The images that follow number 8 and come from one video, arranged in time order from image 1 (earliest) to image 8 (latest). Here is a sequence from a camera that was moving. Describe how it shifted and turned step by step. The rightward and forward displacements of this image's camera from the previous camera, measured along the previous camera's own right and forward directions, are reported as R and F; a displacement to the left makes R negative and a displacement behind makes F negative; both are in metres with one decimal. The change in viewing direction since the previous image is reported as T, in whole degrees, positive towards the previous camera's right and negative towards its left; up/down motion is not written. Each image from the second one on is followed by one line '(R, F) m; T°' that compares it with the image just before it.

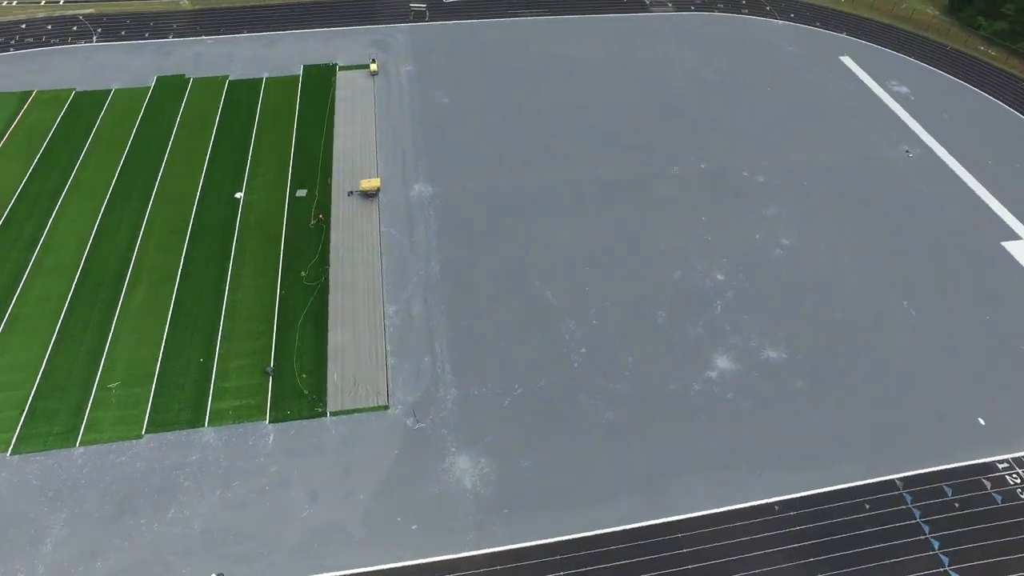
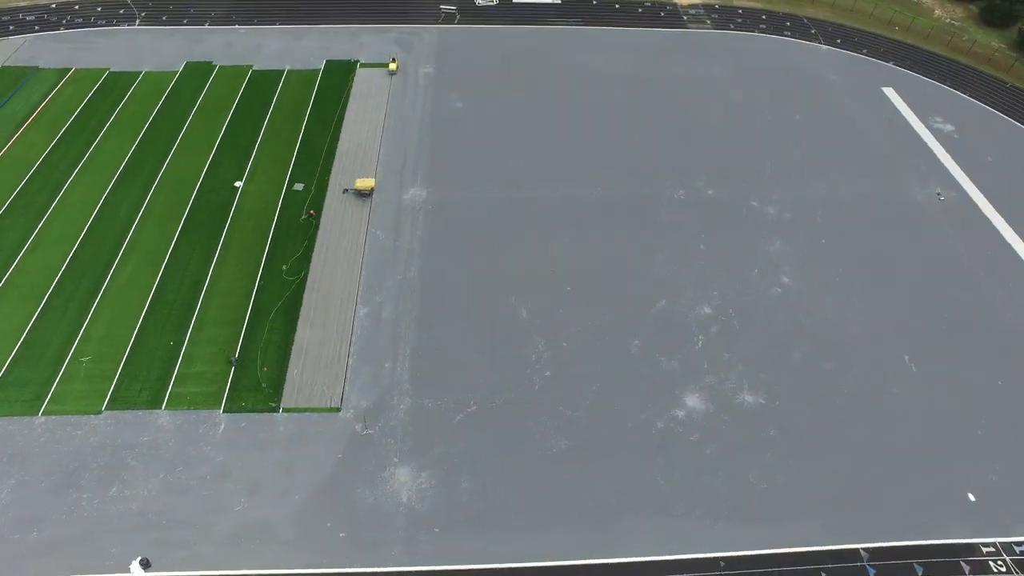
(+3.5, +0.7) m; -5°
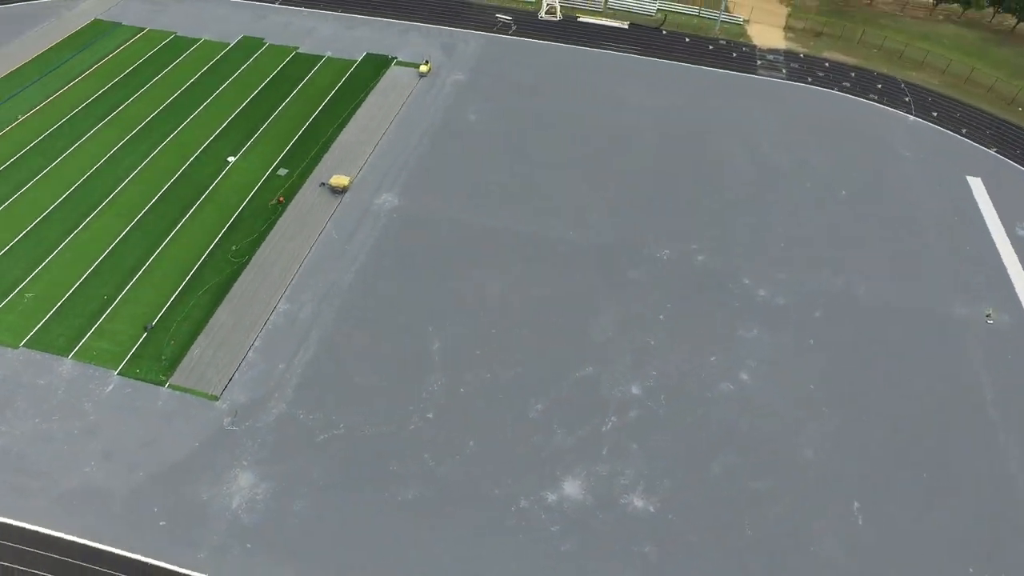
(+8.3, +2.5) m; -10°
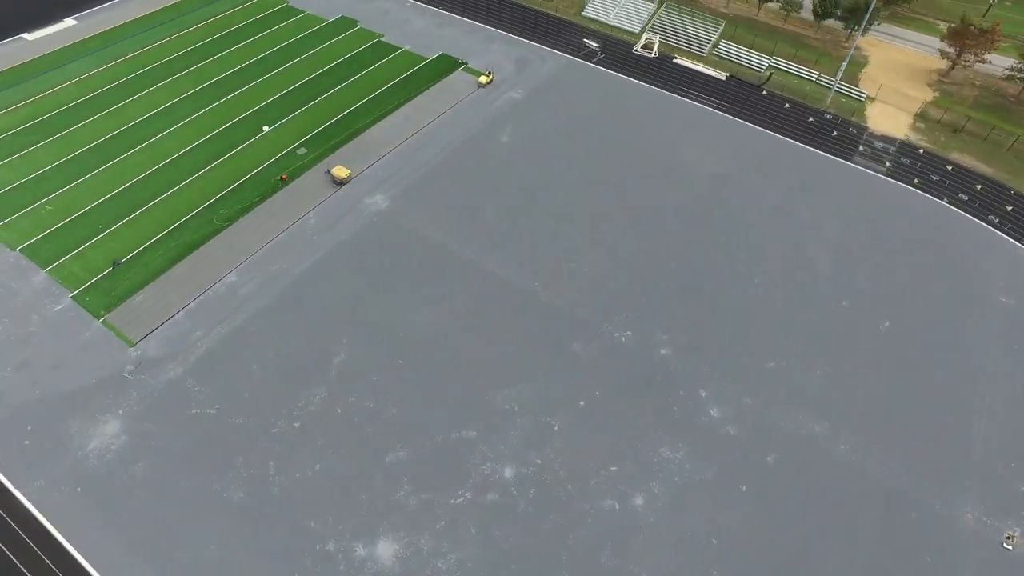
(+9.1, +2.9) m; -13°
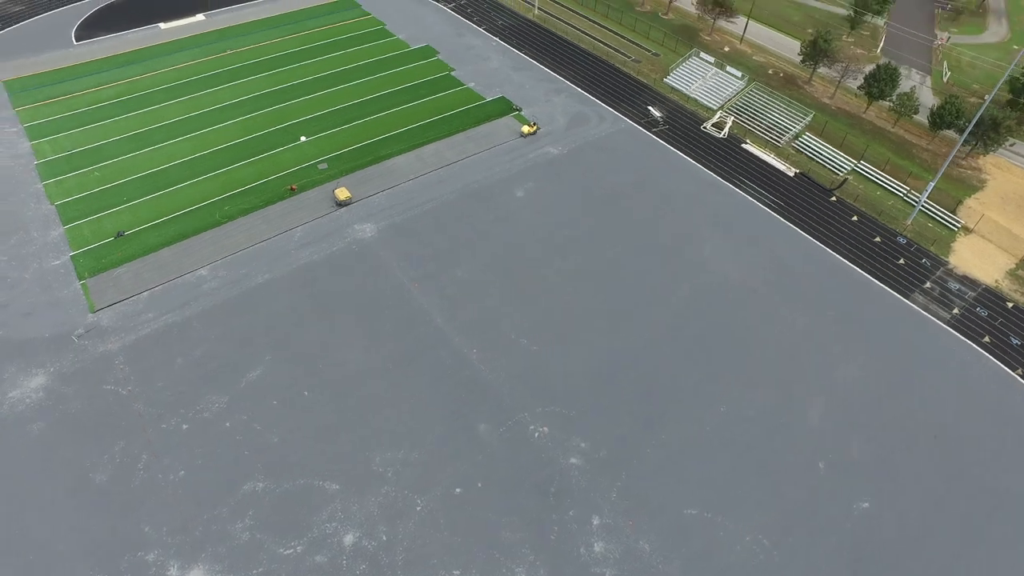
(+8.4, +2.5) m; -13°
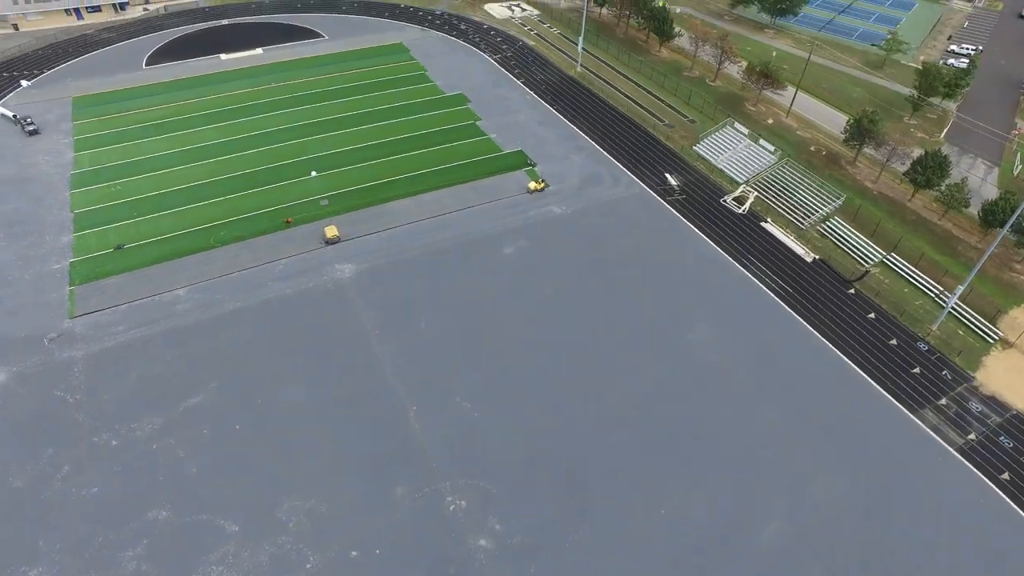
(+5.4, +1.4) m; -7°
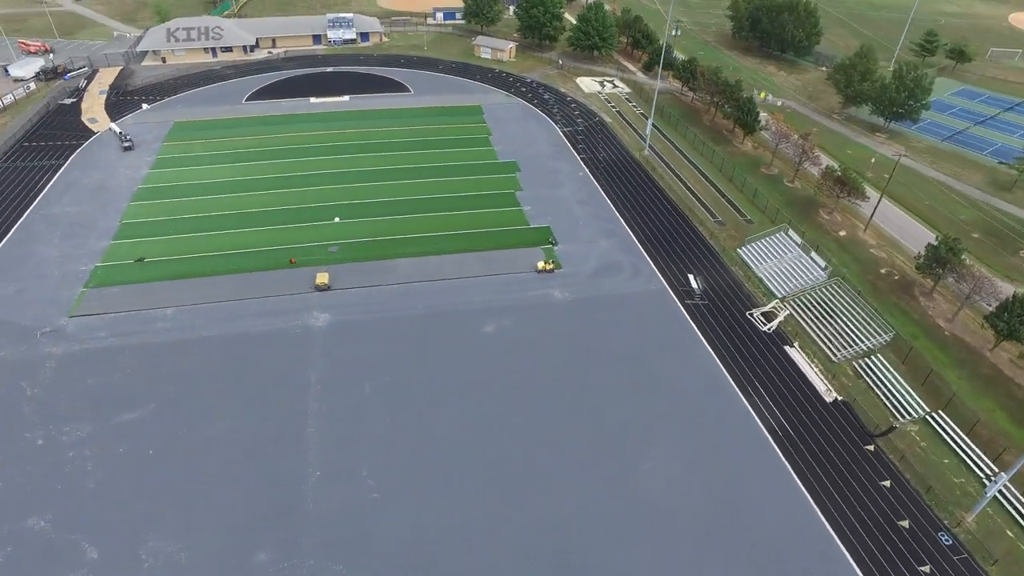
(+7.6, +2.6) m; -12°
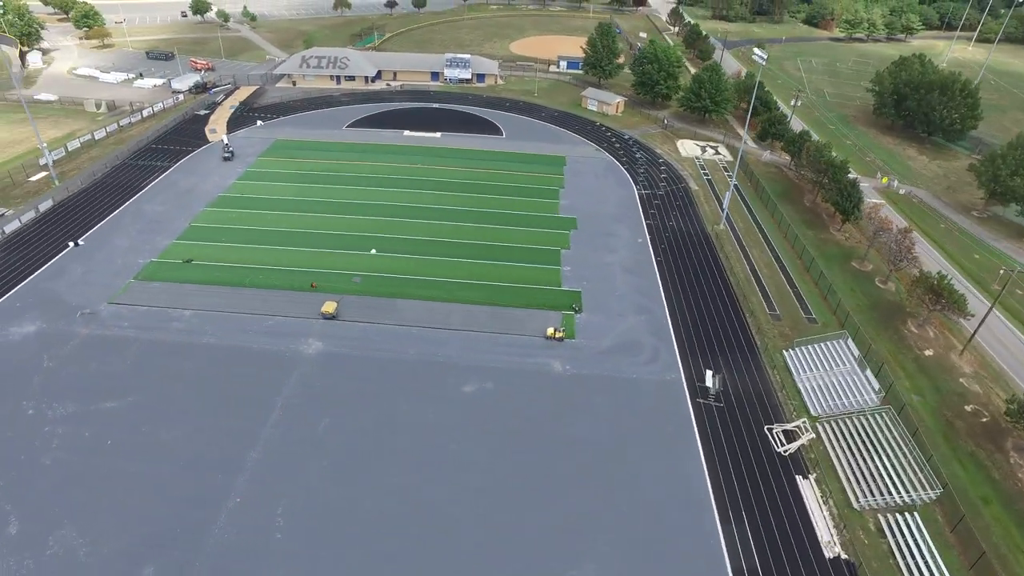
(+7.2, +2.6) m; -13°
